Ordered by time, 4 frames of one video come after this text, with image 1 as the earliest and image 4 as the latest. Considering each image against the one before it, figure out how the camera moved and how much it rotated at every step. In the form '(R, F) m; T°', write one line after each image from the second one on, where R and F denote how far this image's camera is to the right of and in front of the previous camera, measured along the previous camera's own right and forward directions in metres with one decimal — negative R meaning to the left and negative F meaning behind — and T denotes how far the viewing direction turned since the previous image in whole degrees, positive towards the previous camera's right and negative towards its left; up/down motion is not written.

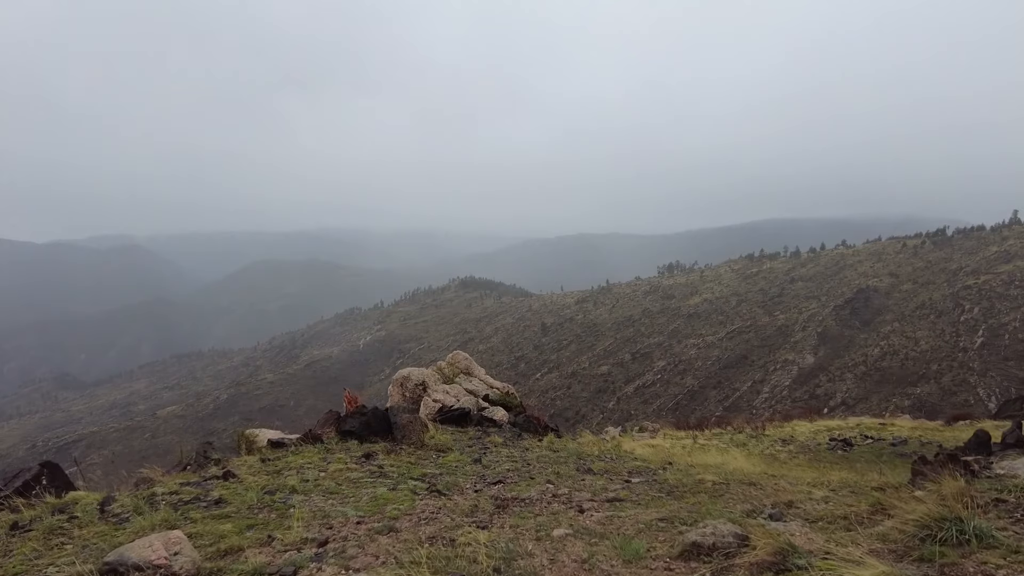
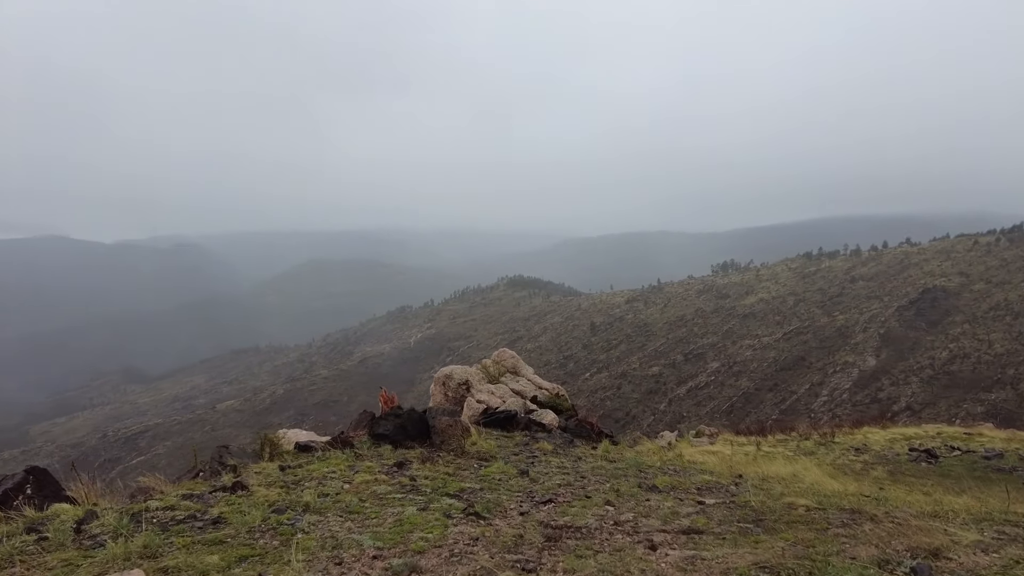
(0.0, +1.0) m; -4°
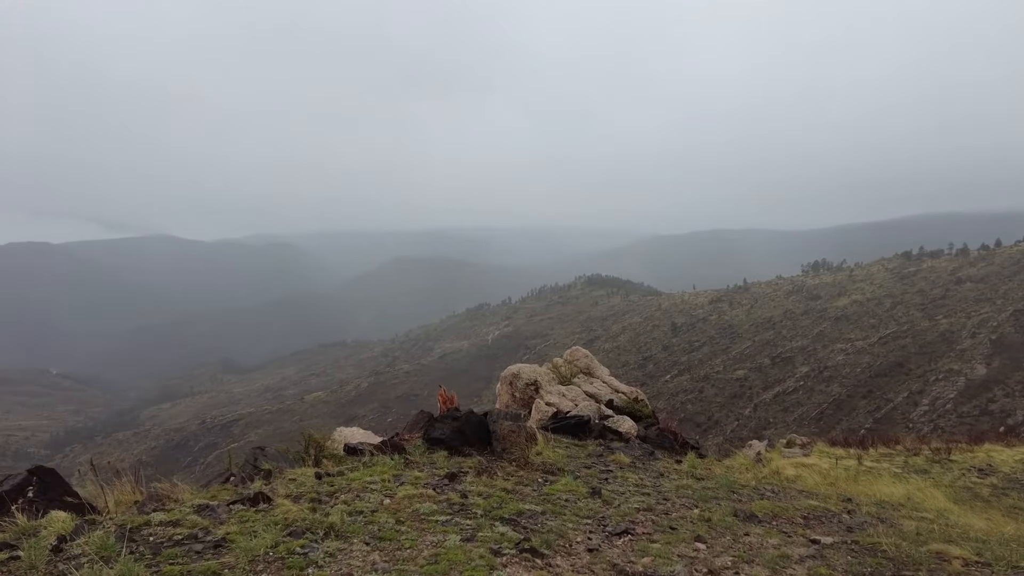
(+0.1, +1.0) m; -7°
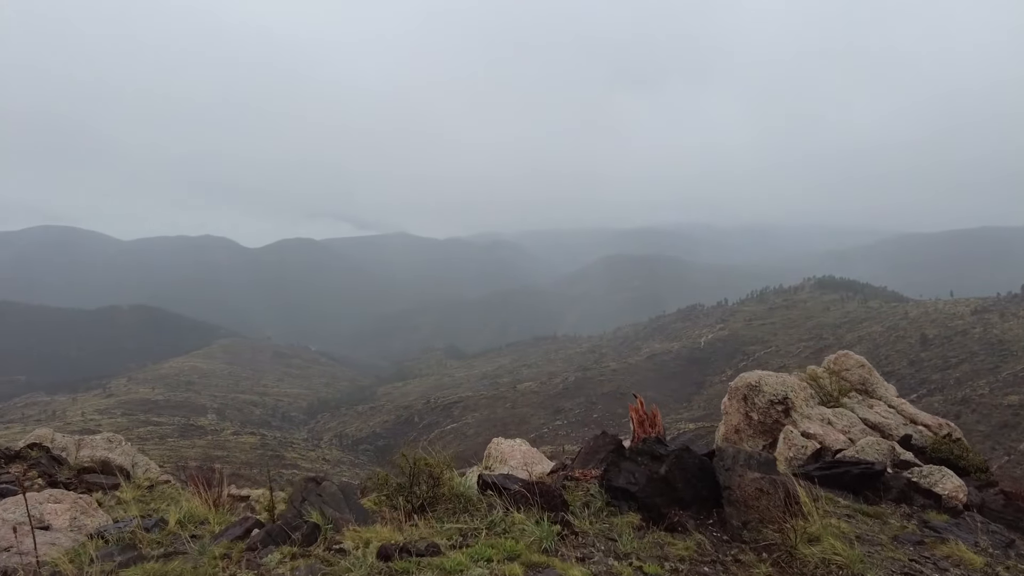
(-0.2, +3.1) m; -18°
